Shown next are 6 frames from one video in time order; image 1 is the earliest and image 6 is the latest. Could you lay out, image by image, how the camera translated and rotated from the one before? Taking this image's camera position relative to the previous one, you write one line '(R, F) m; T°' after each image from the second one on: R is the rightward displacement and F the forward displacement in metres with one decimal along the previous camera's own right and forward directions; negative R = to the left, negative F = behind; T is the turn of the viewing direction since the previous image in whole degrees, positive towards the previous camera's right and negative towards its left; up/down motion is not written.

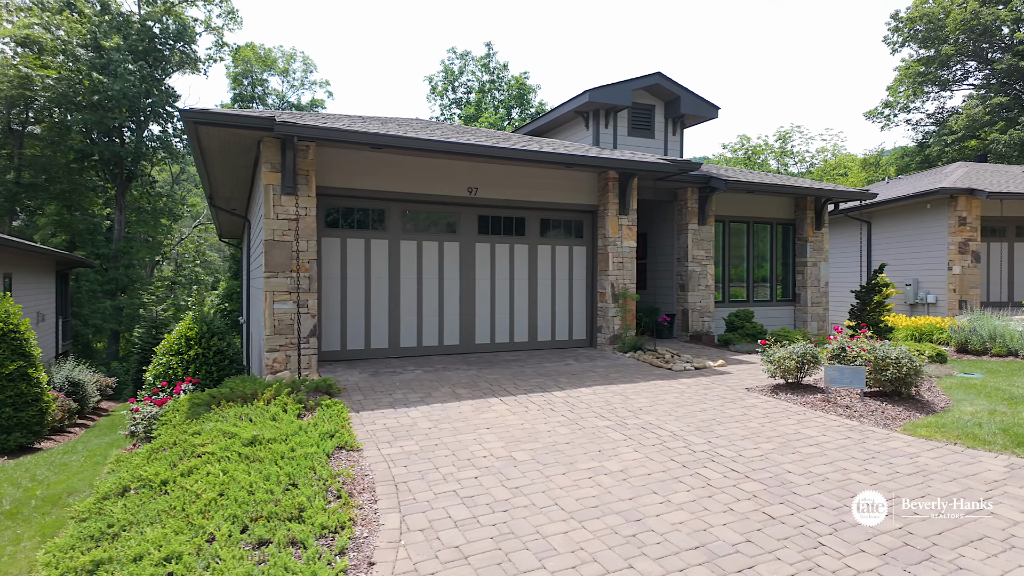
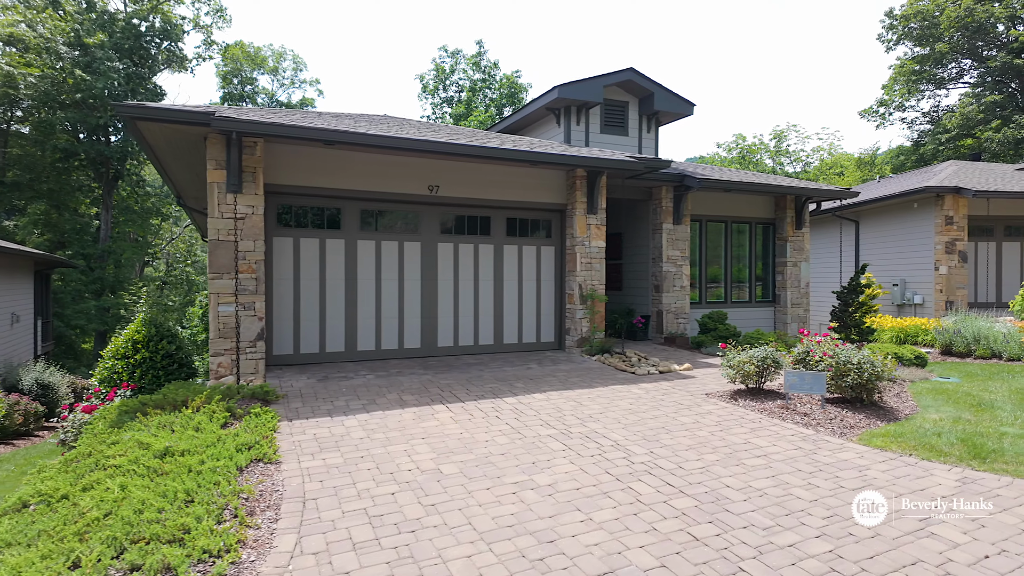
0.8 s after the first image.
(+0.6, +0.3) m; 0°
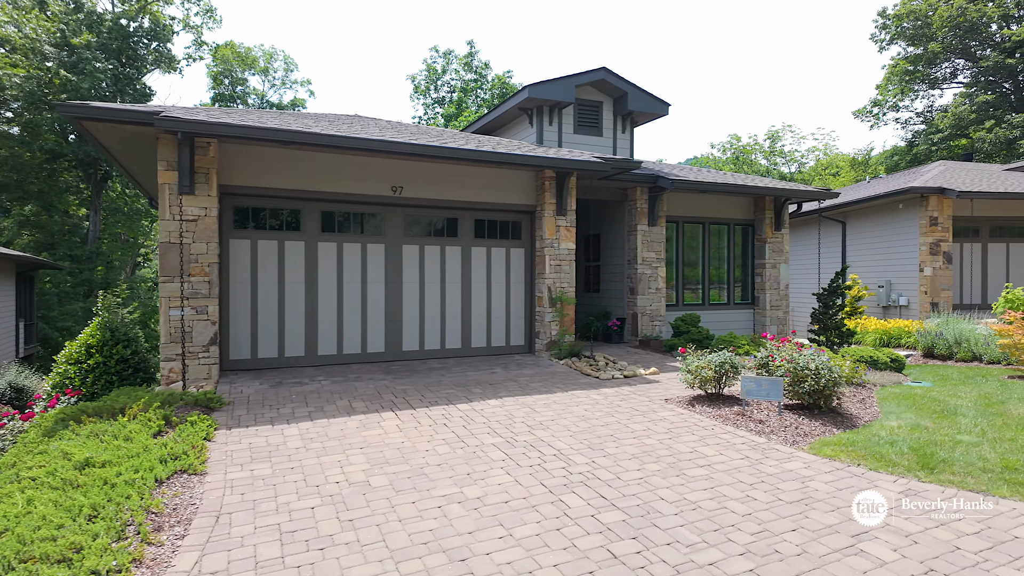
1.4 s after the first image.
(+0.5, +0.1) m; 0°
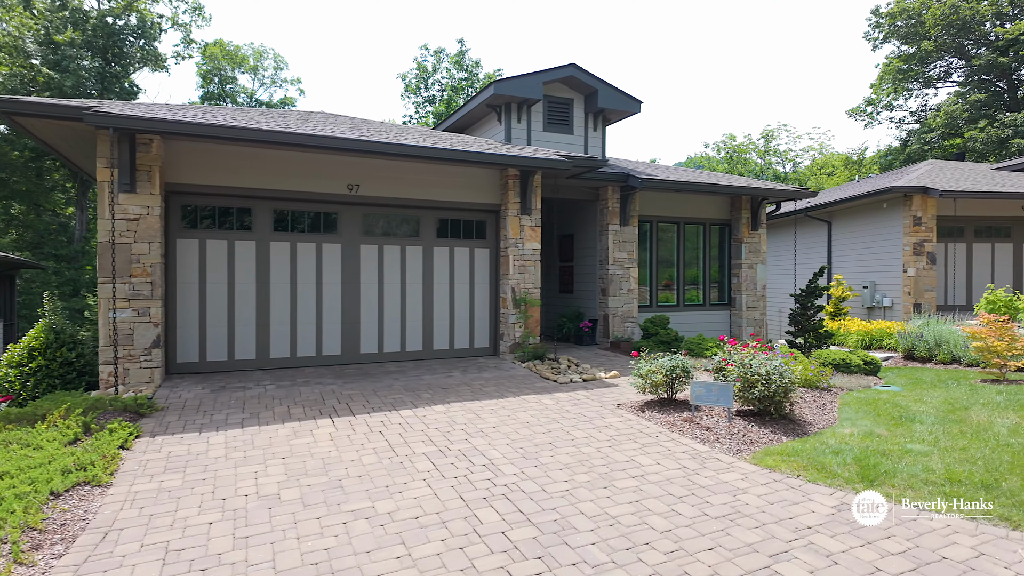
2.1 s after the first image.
(+0.6, +0.2) m; 0°
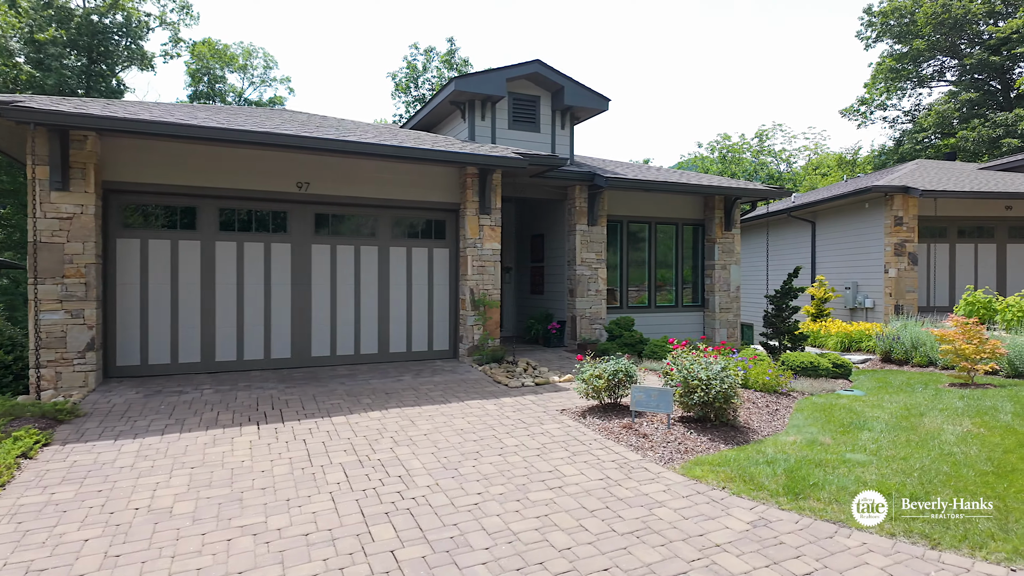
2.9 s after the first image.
(+0.6, +0.2) m; 0°
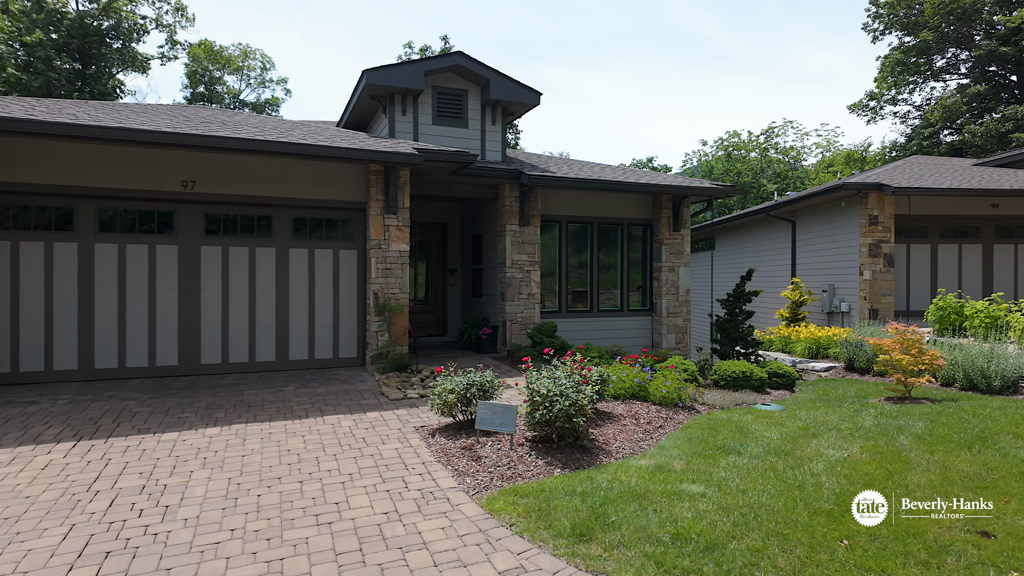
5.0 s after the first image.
(+1.6, +0.5) m; -2°
